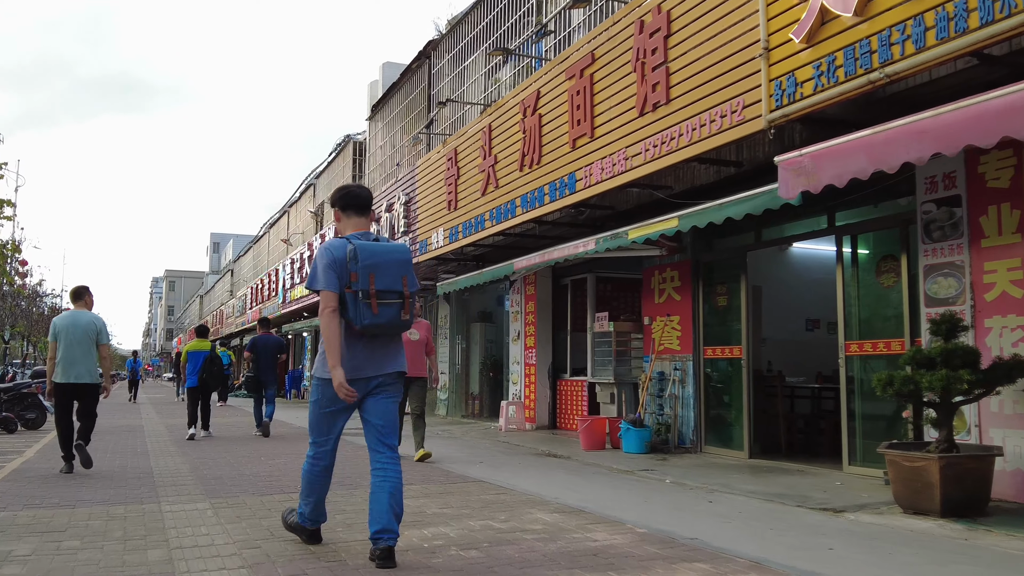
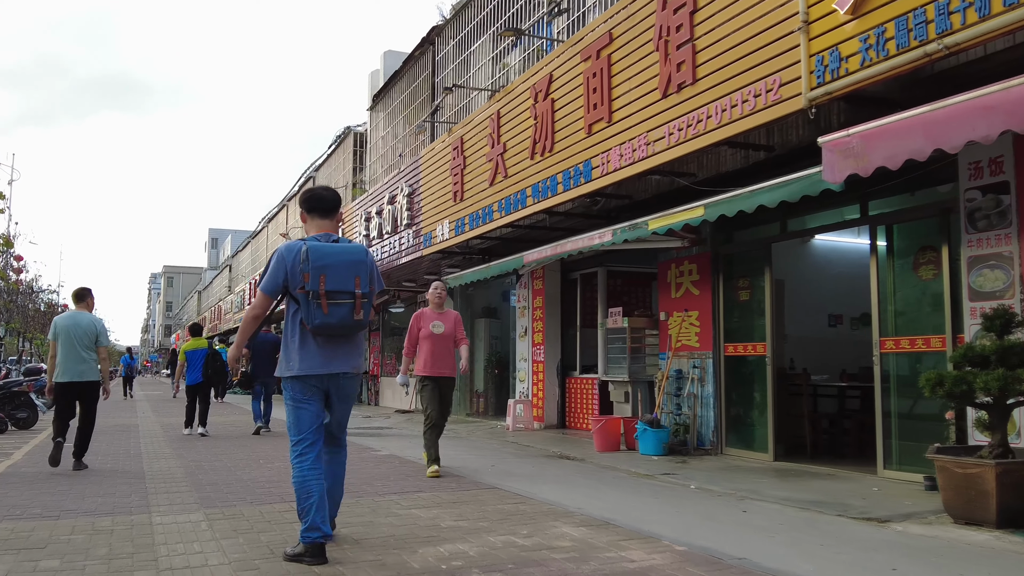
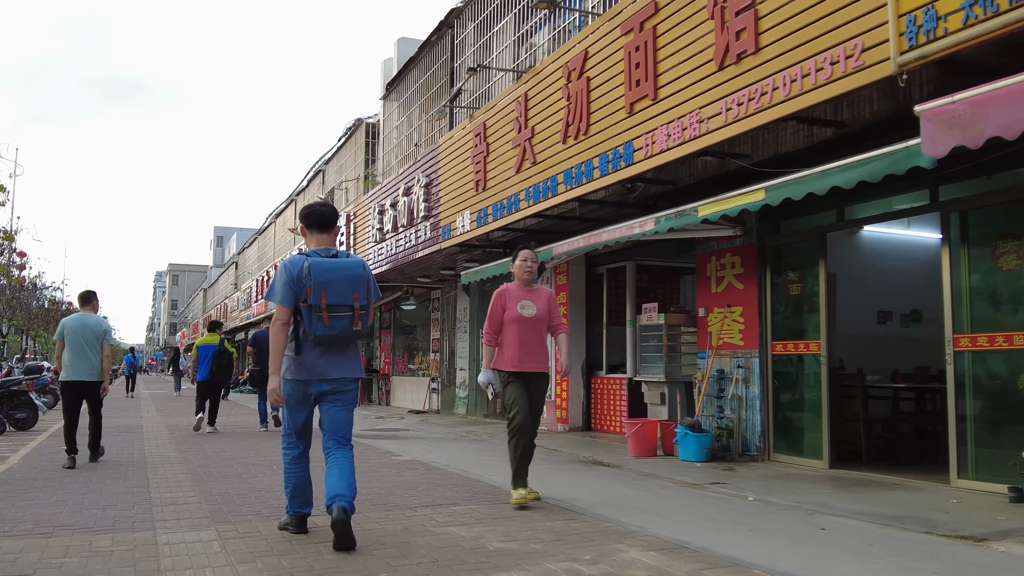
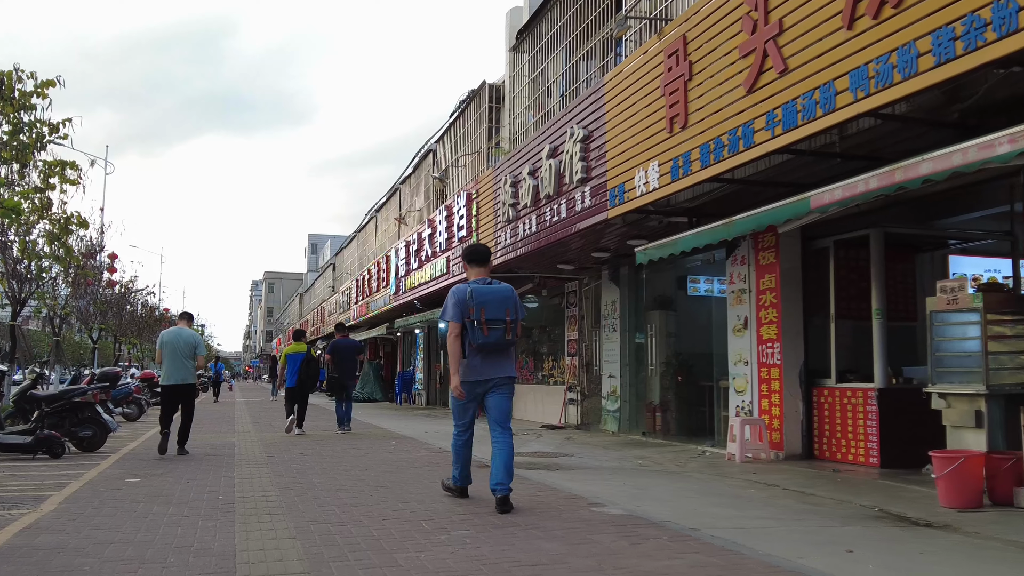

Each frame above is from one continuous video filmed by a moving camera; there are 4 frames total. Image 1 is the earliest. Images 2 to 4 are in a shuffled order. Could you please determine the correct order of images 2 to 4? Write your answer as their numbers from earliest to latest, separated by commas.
2, 3, 4
